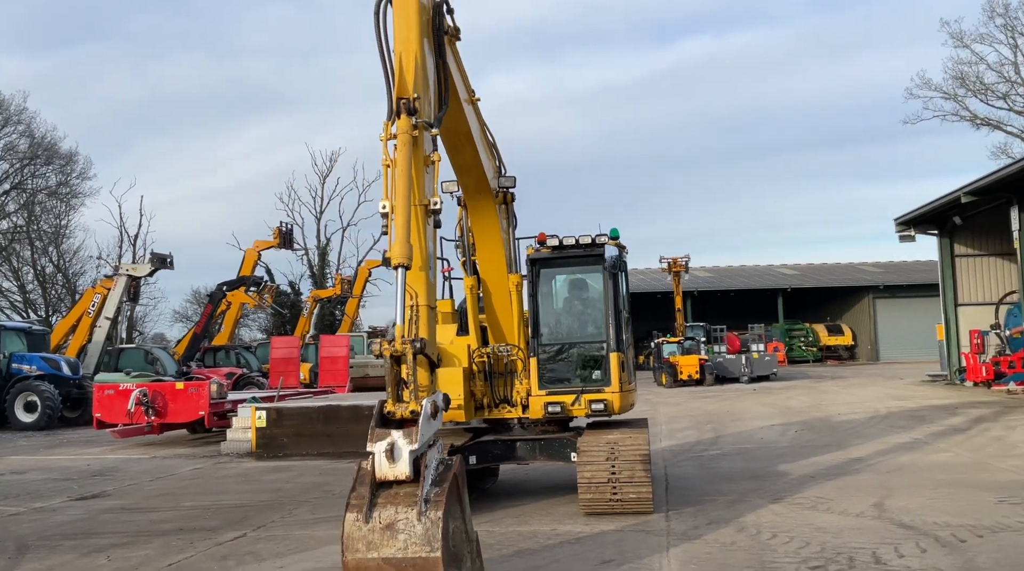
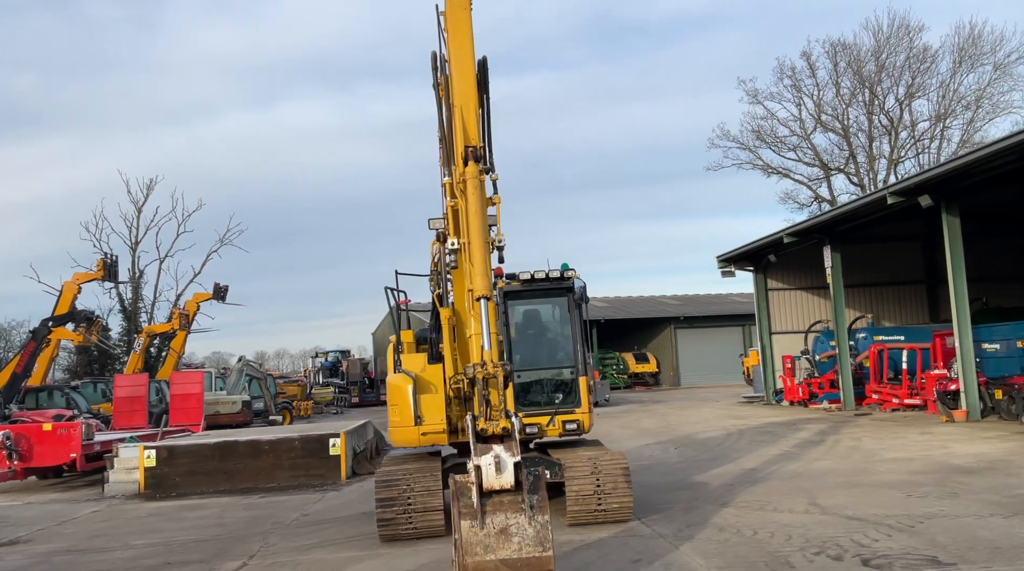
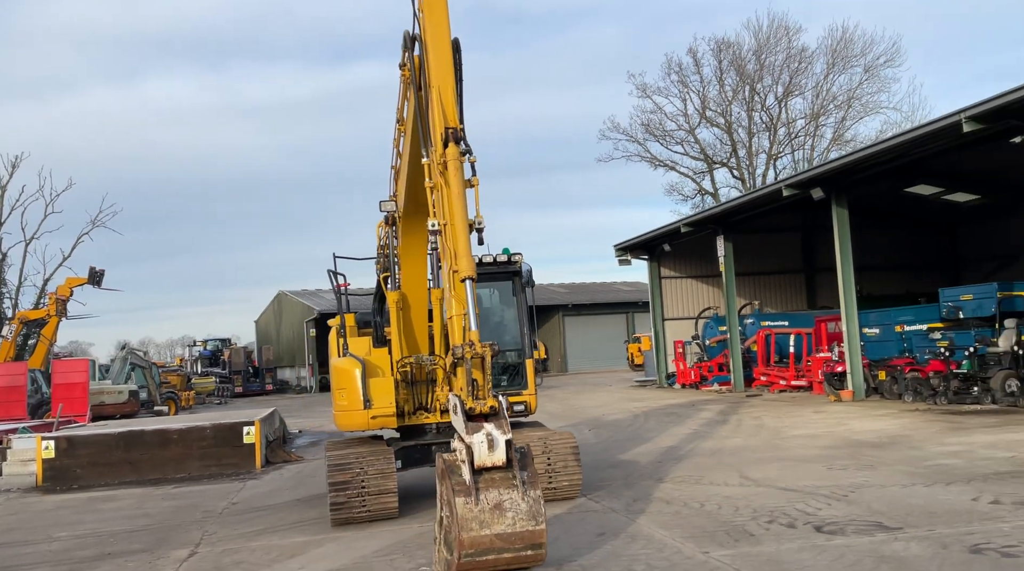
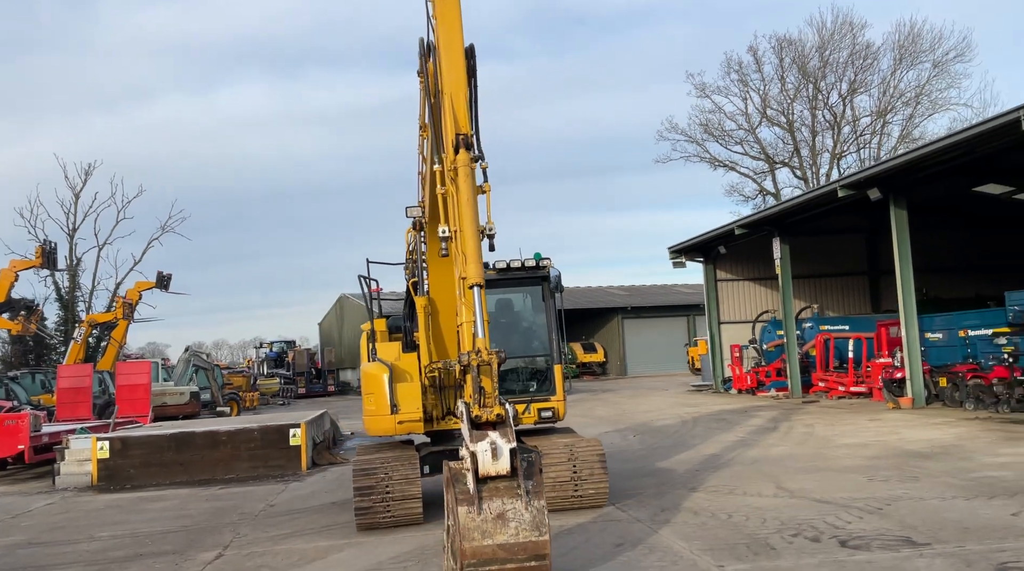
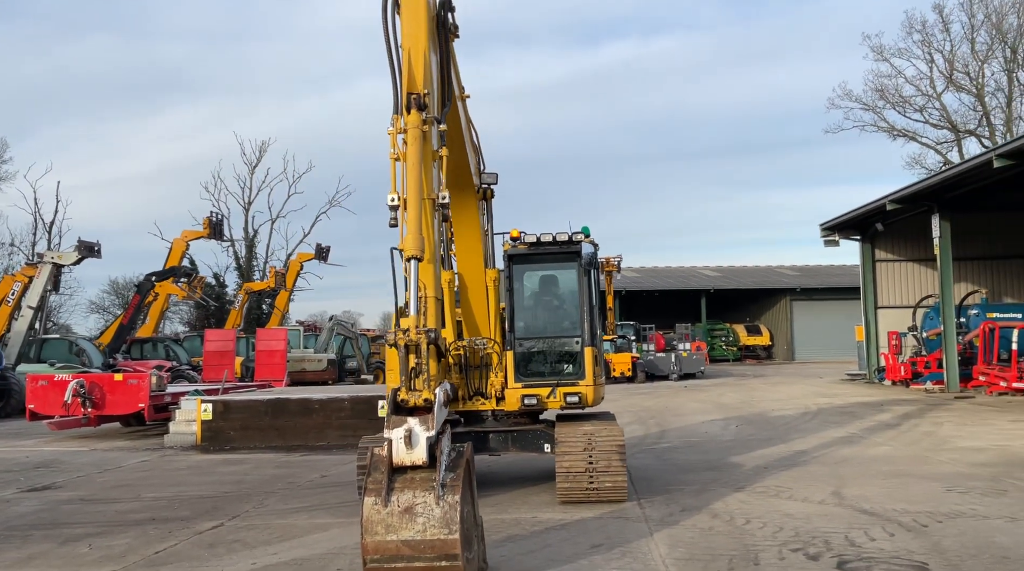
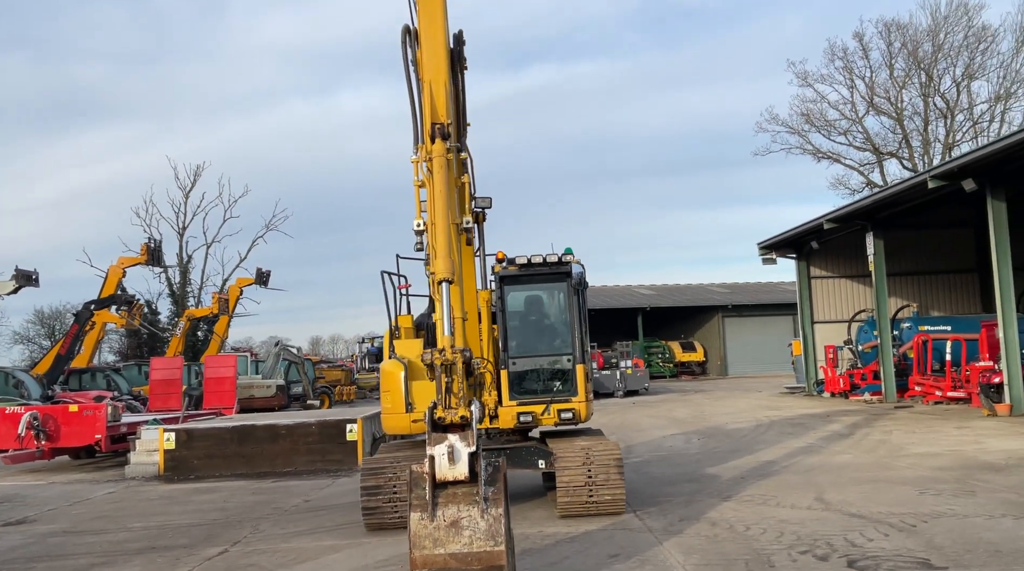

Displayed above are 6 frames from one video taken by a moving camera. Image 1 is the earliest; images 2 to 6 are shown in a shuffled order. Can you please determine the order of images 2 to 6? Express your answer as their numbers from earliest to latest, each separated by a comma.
5, 6, 2, 4, 3
